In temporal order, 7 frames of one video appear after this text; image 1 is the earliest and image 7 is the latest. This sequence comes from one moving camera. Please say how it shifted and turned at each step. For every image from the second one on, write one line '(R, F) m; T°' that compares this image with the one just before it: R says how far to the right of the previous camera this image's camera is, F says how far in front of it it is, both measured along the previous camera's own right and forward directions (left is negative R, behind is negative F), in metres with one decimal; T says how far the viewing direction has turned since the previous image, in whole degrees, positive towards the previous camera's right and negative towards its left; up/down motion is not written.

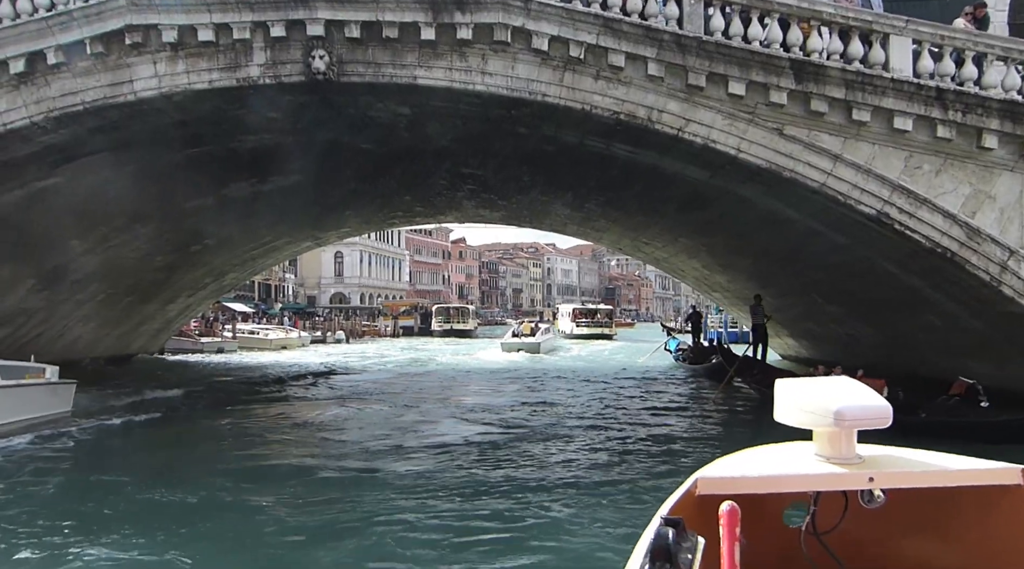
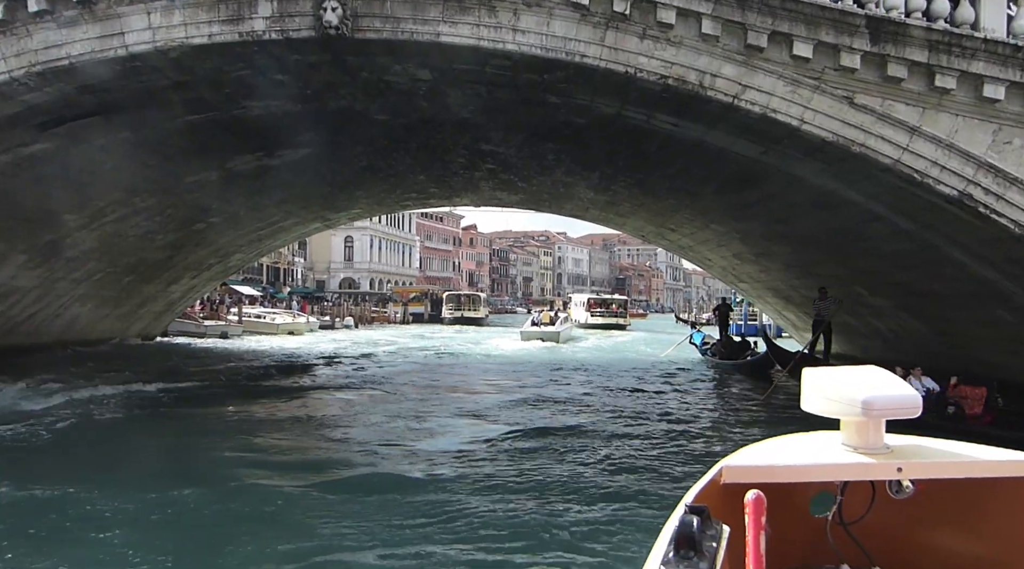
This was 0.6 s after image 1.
(-0.2, +0.9) m; -1°
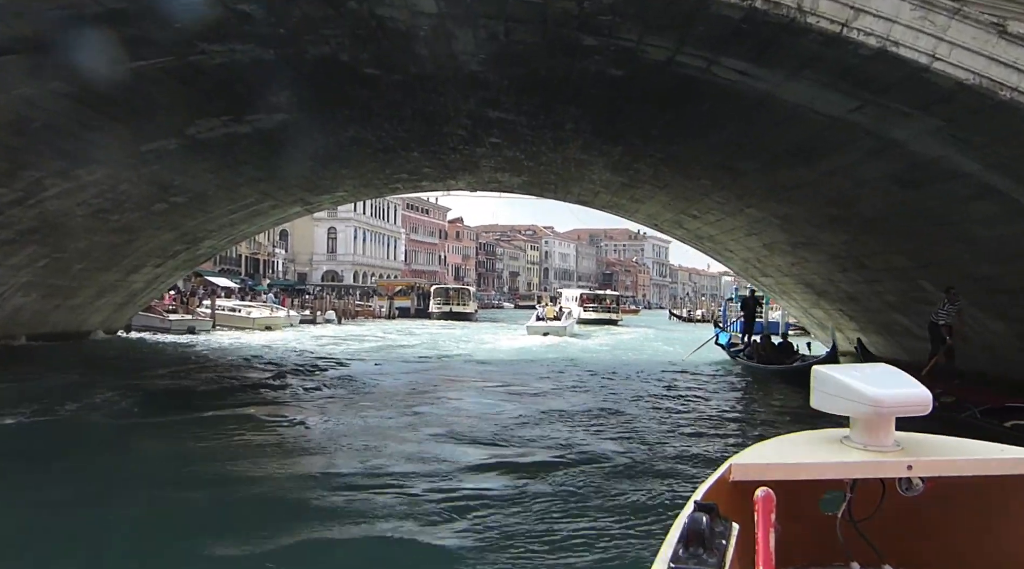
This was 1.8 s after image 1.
(-0.4, +1.9) m; +1°
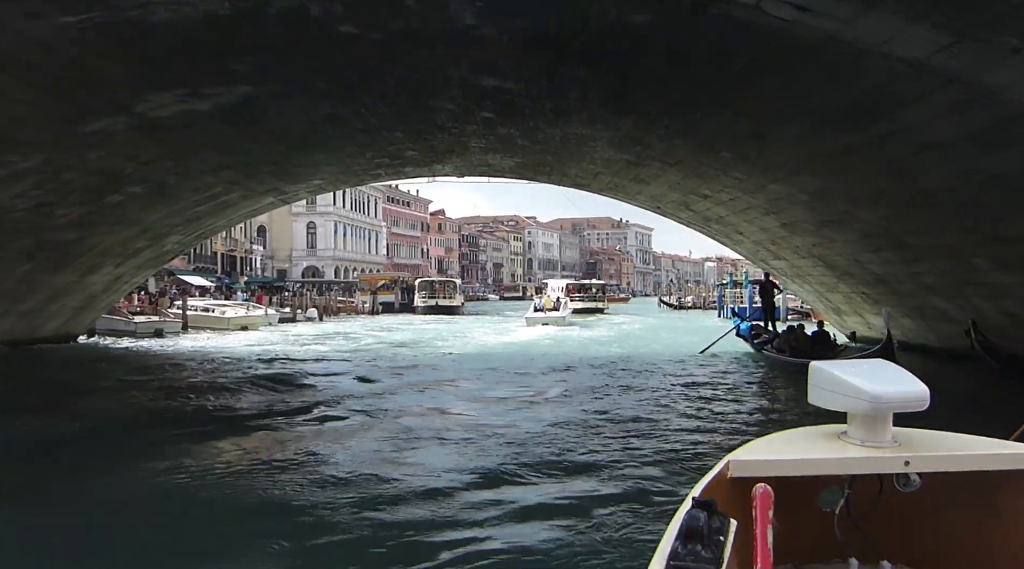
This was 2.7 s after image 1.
(-0.3, +1.4) m; +1°
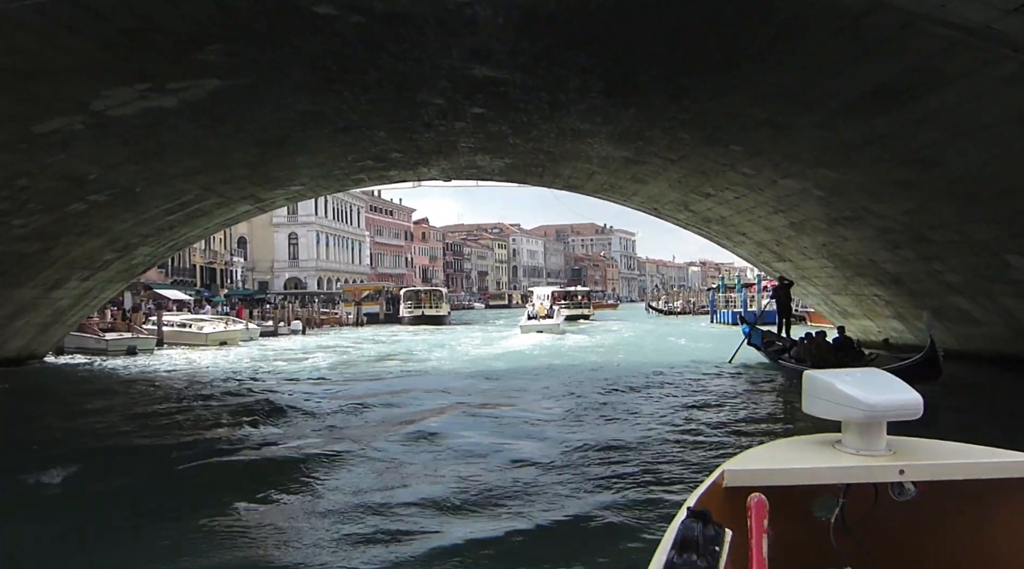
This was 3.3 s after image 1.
(-0.2, +0.8) m; +1°
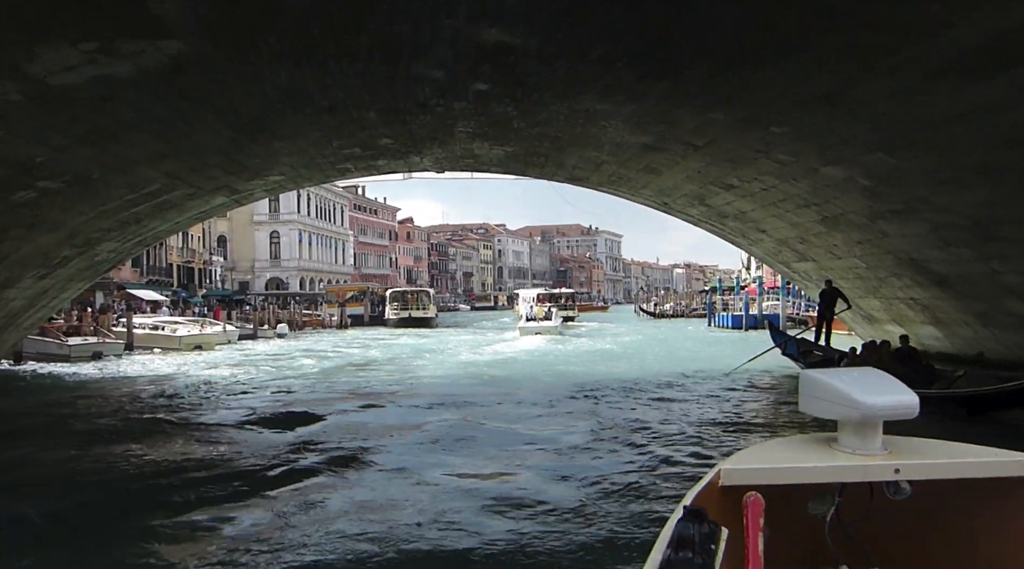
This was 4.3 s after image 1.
(-0.3, +1.3) m; +1°
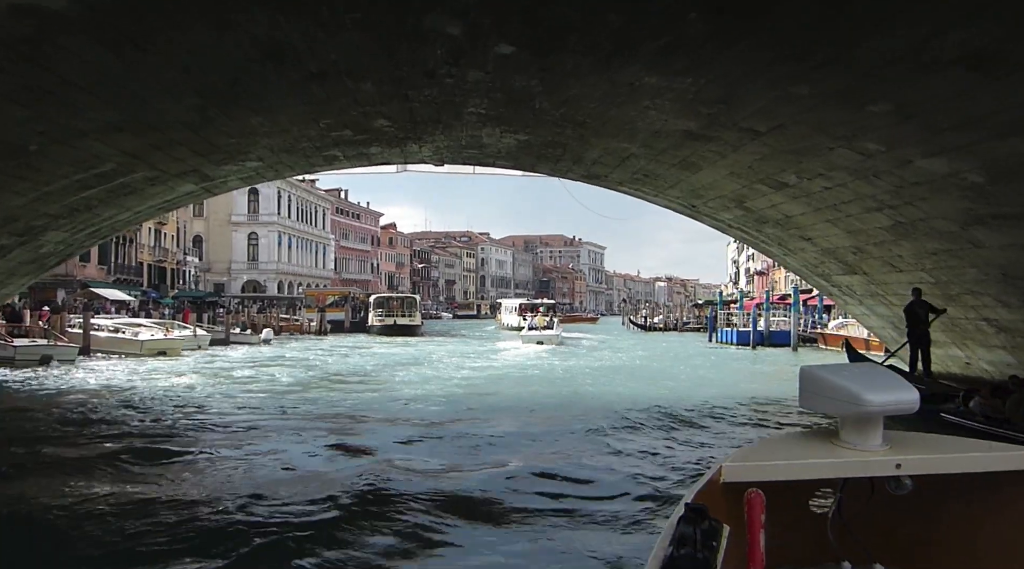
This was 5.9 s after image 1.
(-0.5, +1.8) m; +1°
